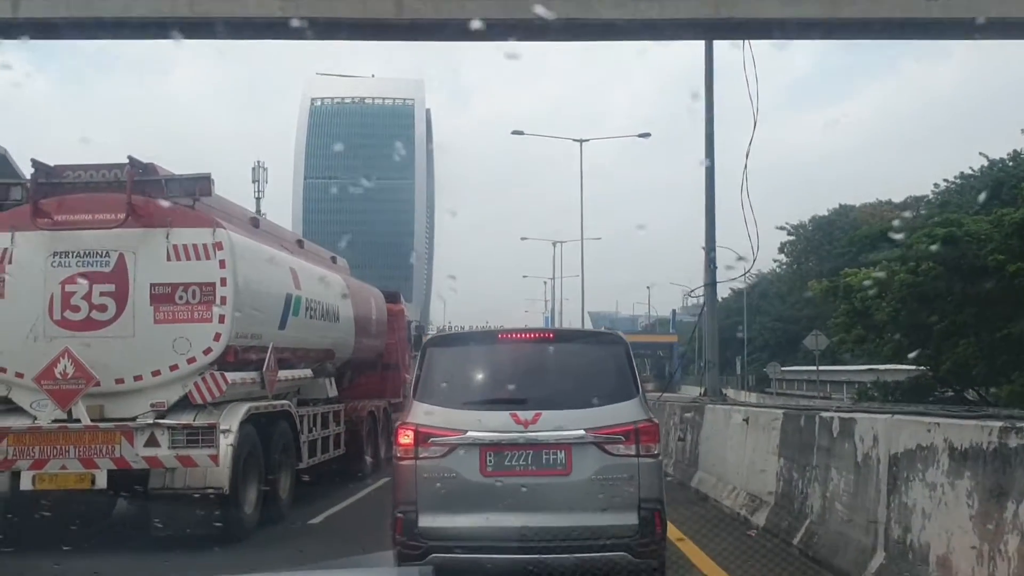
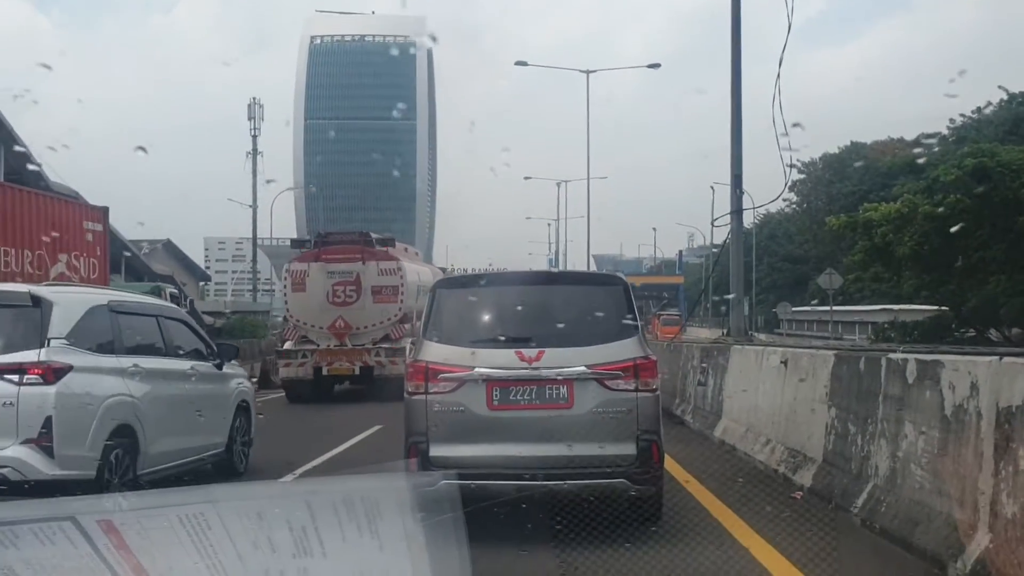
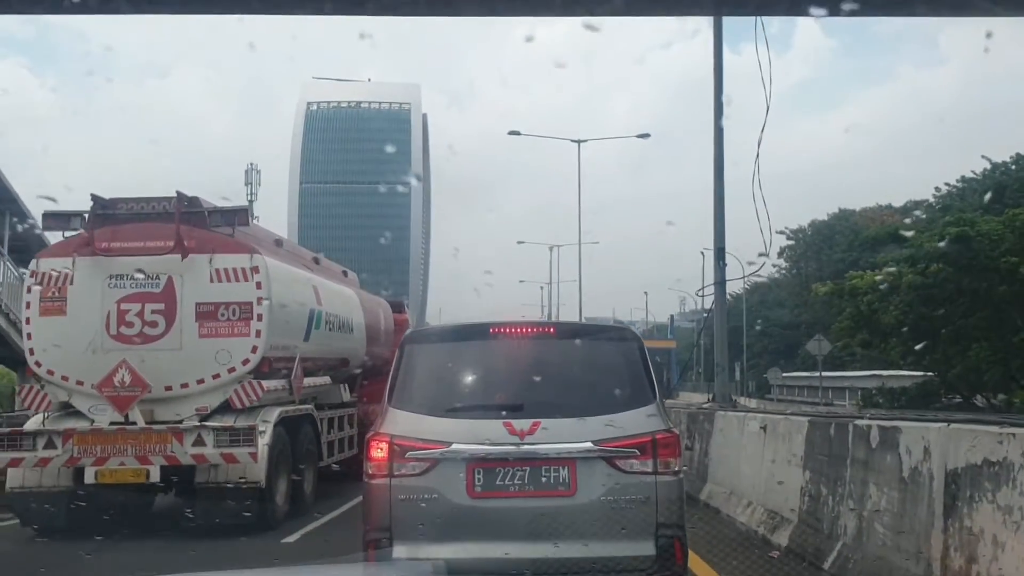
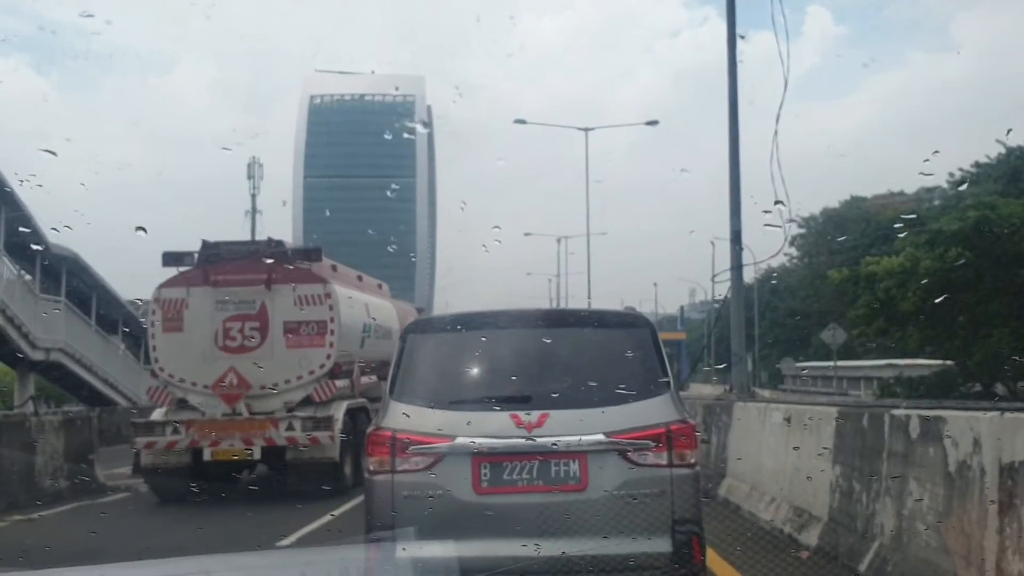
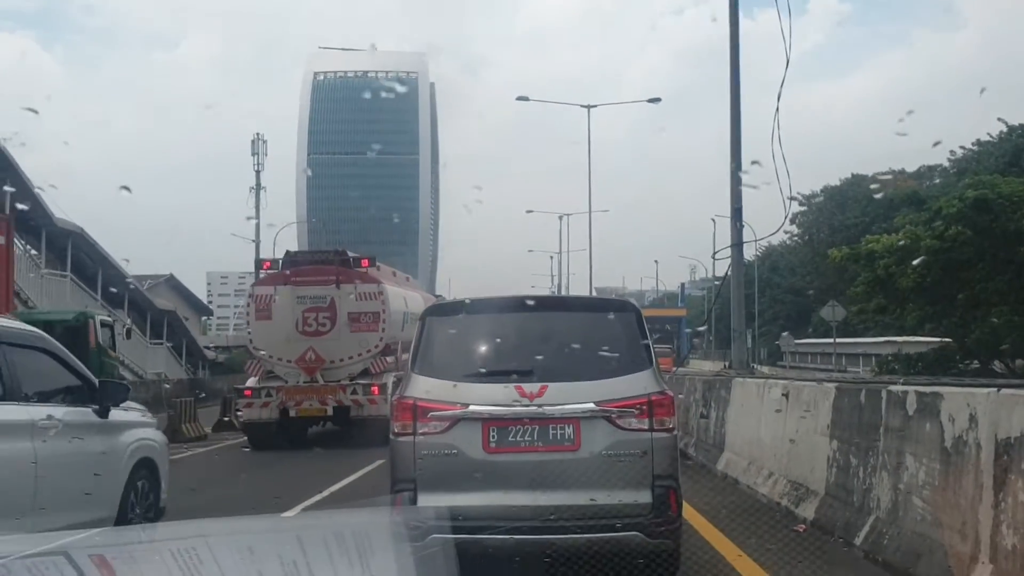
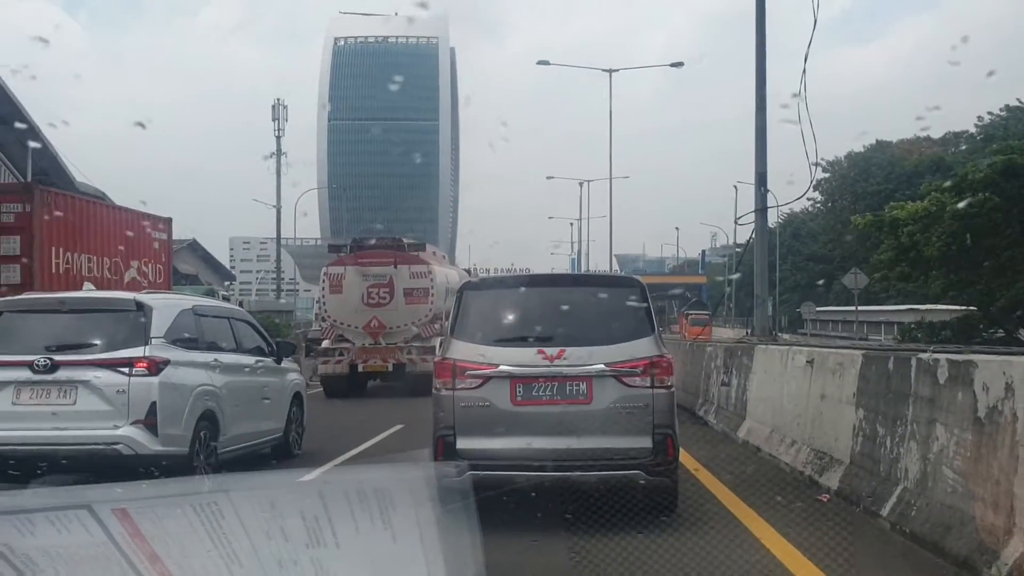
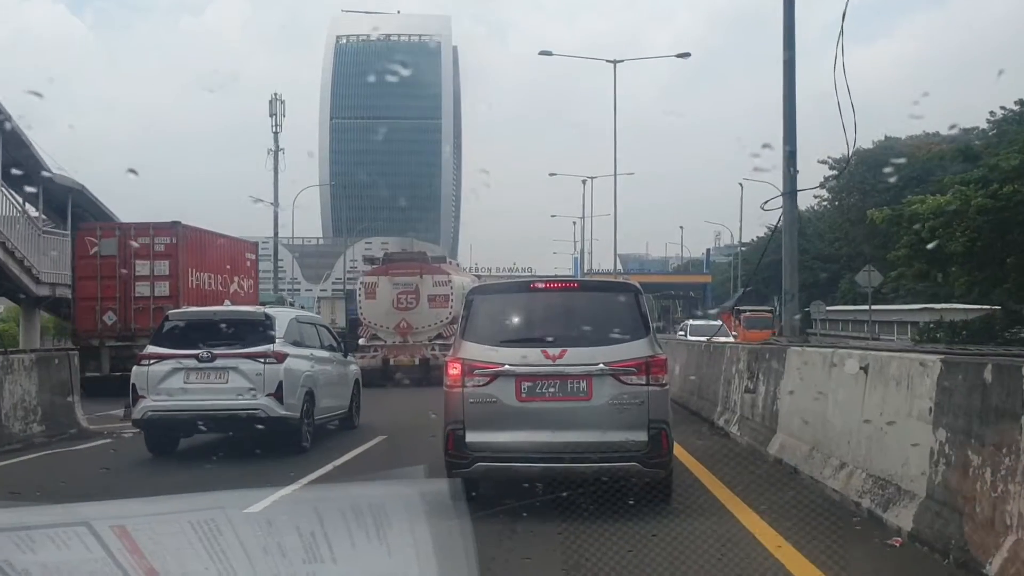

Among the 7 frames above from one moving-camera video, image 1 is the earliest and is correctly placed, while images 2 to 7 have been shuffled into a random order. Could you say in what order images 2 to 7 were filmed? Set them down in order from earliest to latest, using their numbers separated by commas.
3, 4, 5, 2, 6, 7
